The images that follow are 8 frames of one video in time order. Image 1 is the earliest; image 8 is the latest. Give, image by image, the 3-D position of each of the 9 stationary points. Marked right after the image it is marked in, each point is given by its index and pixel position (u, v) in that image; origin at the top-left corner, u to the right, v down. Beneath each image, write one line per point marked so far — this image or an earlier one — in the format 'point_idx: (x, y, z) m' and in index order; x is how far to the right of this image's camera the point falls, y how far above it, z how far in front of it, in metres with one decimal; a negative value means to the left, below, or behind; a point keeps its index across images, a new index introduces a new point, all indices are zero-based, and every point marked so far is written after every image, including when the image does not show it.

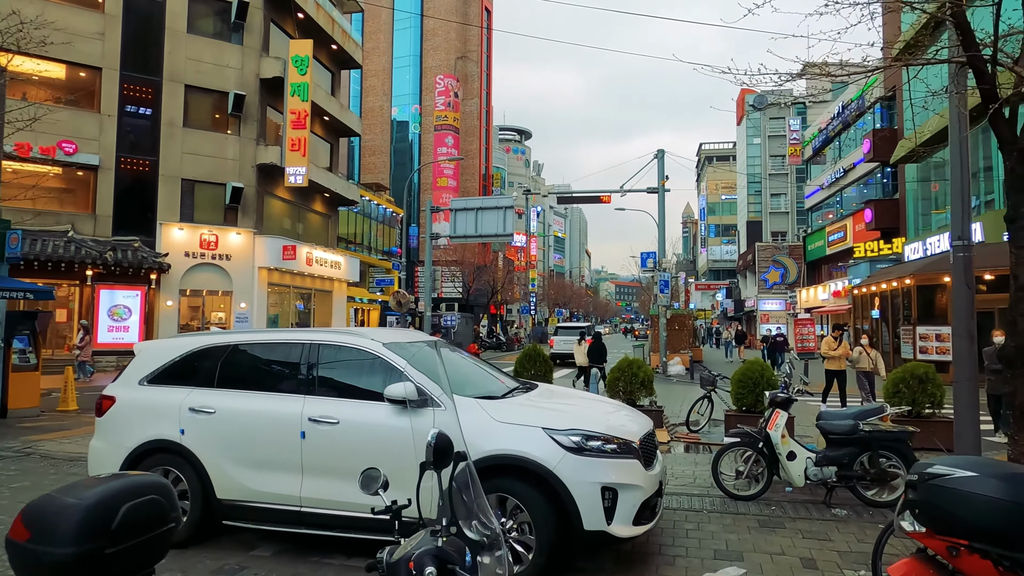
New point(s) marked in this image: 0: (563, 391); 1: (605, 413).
0: (+0.4, -0.9, +5.6) m
1: (+0.7, -0.9, +4.7) m
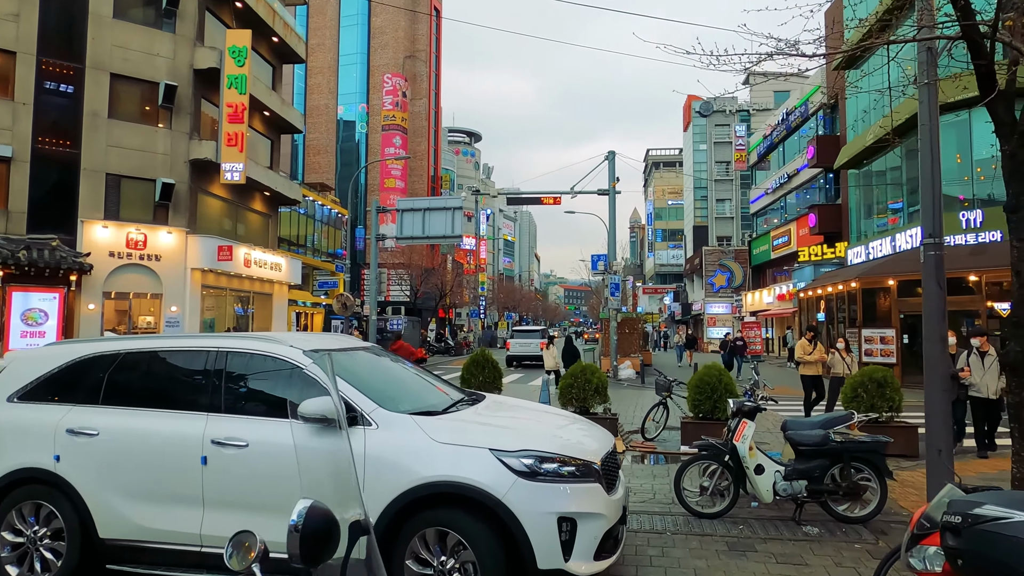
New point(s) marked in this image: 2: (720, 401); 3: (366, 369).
0: (0.0, -0.9, +5.0) m
1: (+0.3, -0.9, +4.2) m
2: (+2.7, -1.5, +8.7) m
3: (-1.0, -0.5, +4.5) m
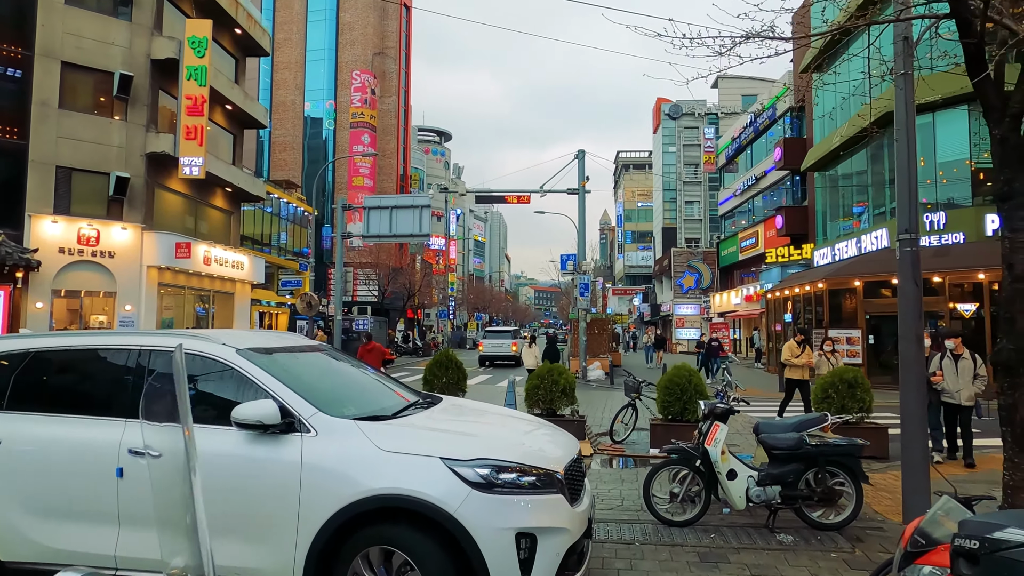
0: (-0.3, -0.8, +4.7) m
1: (+0.1, -0.8, +3.9) m
2: (+2.3, -1.5, +8.5) m
3: (-1.3, -0.5, +4.1) m
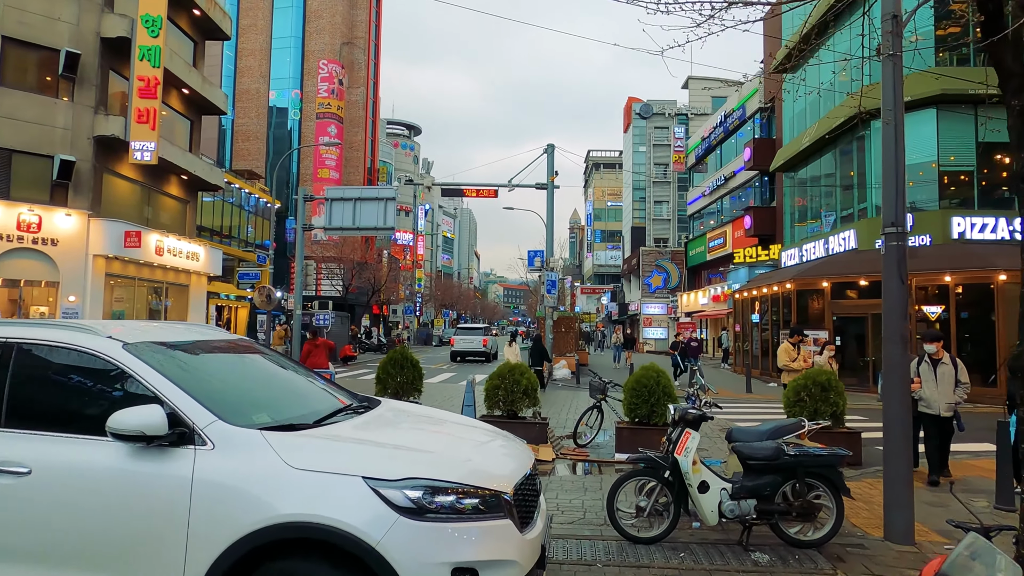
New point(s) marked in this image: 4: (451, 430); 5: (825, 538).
0: (-0.6, -0.8, +4.1) m
1: (-0.2, -0.8, +3.3) m
2: (+1.8, -1.4, +8.1) m
3: (-1.5, -0.4, +3.5) m
4: (-0.4, -0.8, +3.8) m
5: (+2.2, -1.8, +4.7) m
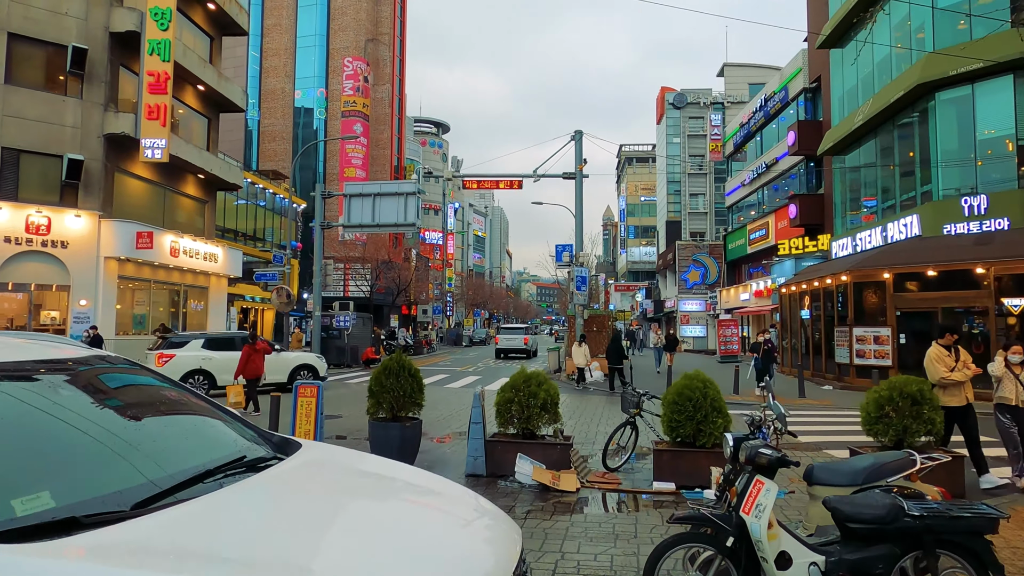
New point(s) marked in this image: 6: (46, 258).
0: (-0.6, -0.7, +2.8) m
1: (-0.3, -0.7, +2.0) m
2: (+1.9, -1.3, +6.6) m
3: (-1.6, -0.4, +2.2) m
4: (-0.4, -0.8, +2.4) m
5: (+2.2, -1.7, +3.2) m
6: (-14.0, +0.9, +20.0) m
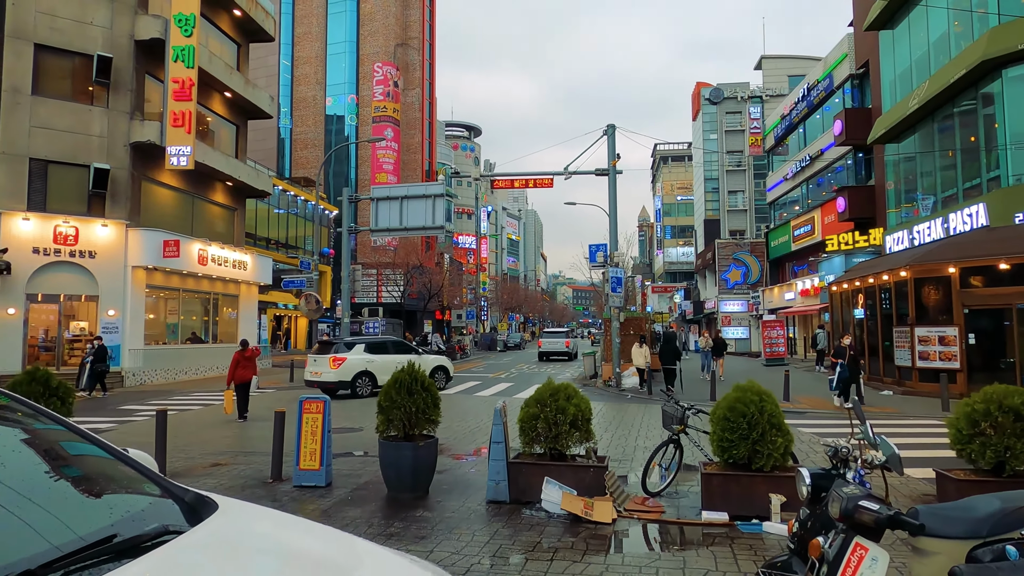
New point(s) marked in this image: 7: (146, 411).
0: (-0.6, -0.7, +2.0) m
1: (-0.4, -0.7, +1.1) m
2: (+2.1, -1.3, +5.7) m
3: (-1.7, -0.4, +1.5) m
4: (-0.5, -0.7, +1.6) m
5: (+2.2, -1.6, +2.2) m
6: (-13.1, +0.6, +19.9) m
7: (-7.8, -2.6, +14.1) m
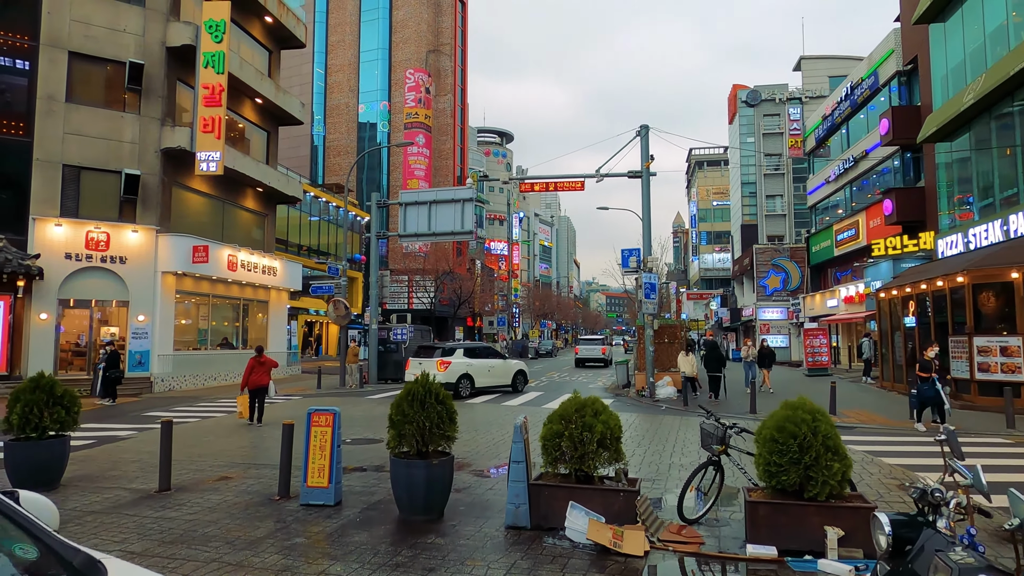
0: (-0.7, -0.7, +1.5) m
1: (-0.4, -0.7, +0.6) m
2: (+2.3, -1.4, +5.0) m
3: (-1.7, -0.4, +1.0) m
4: (-0.5, -0.7, +1.1) m
5: (+2.2, -1.6, +1.6) m
6: (-12.2, +0.4, +20.0) m
7: (-7.2, -2.7, +13.9) m
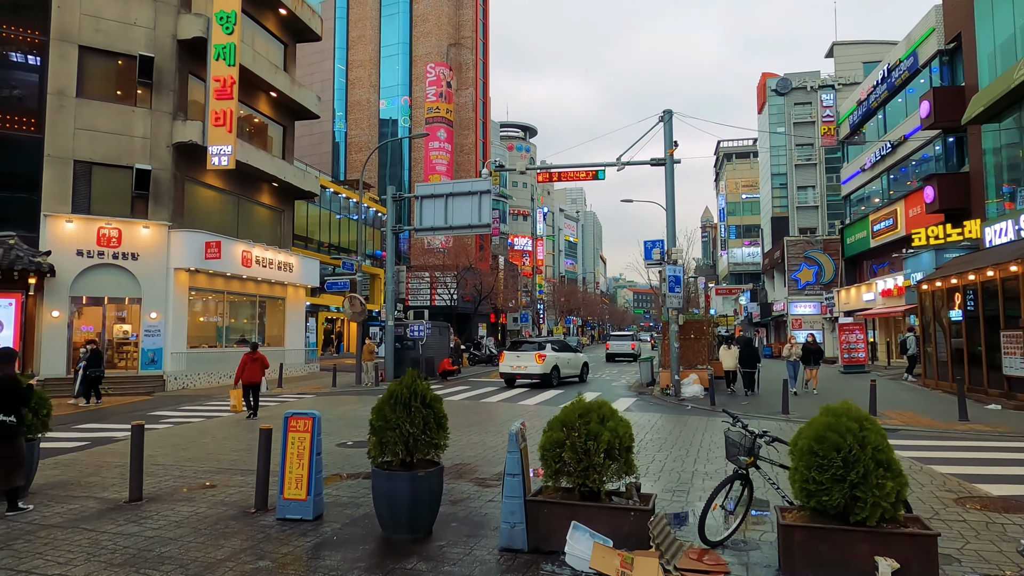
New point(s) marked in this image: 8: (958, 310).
0: (-0.9, -0.6, +0.8) m
1: (-0.7, -0.6, -0.1) m
2: (+2.2, -1.2, +4.2) m
3: (-2.0, -0.3, +0.3) m
4: (-0.7, -0.7, +0.3) m
5: (+2.0, -1.5, +0.7) m
6: (-11.7, +0.5, +19.7) m
7: (-6.9, -2.6, +13.5) m
8: (+11.3, -0.6, +16.9) m
